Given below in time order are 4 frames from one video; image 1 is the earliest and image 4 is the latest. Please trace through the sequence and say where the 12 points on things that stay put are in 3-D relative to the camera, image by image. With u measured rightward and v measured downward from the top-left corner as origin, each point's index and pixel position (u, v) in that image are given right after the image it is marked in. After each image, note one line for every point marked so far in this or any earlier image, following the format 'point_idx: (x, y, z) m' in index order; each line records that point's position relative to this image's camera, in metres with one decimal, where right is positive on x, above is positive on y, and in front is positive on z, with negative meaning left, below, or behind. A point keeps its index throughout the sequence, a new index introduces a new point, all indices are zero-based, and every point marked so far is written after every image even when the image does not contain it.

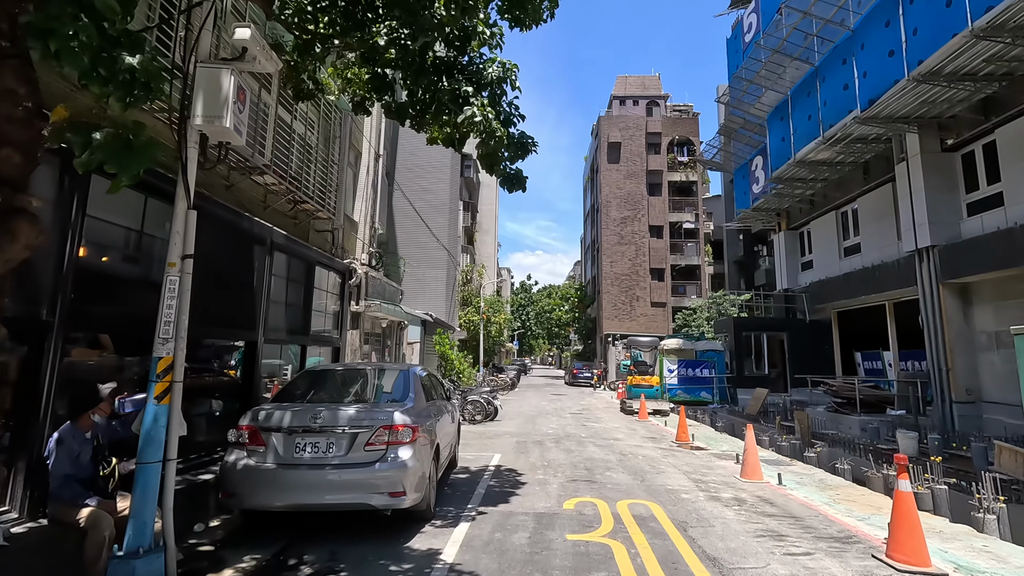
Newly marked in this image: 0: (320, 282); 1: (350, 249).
0: (-2.9, +0.1, +8.2) m
1: (-3.2, +0.7, +10.6) m
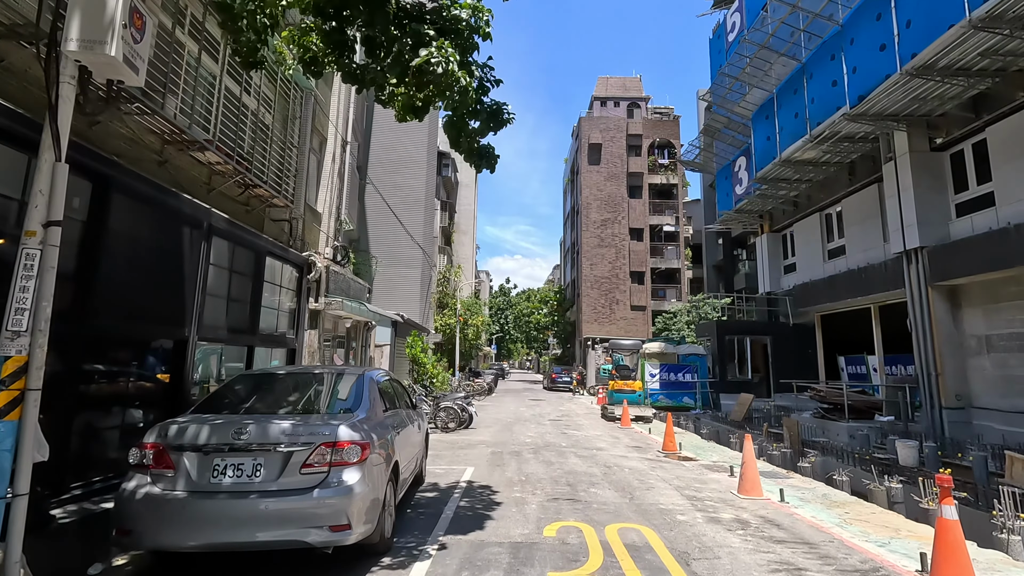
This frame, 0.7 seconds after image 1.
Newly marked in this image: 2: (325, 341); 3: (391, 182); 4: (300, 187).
0: (-3.3, +0.2, +7.4) m
1: (-3.6, +0.8, +9.8) m
2: (-3.1, -0.9, +8.9) m
3: (-4.5, +3.9, +19.8) m
4: (-3.5, +1.7, +9.1) m
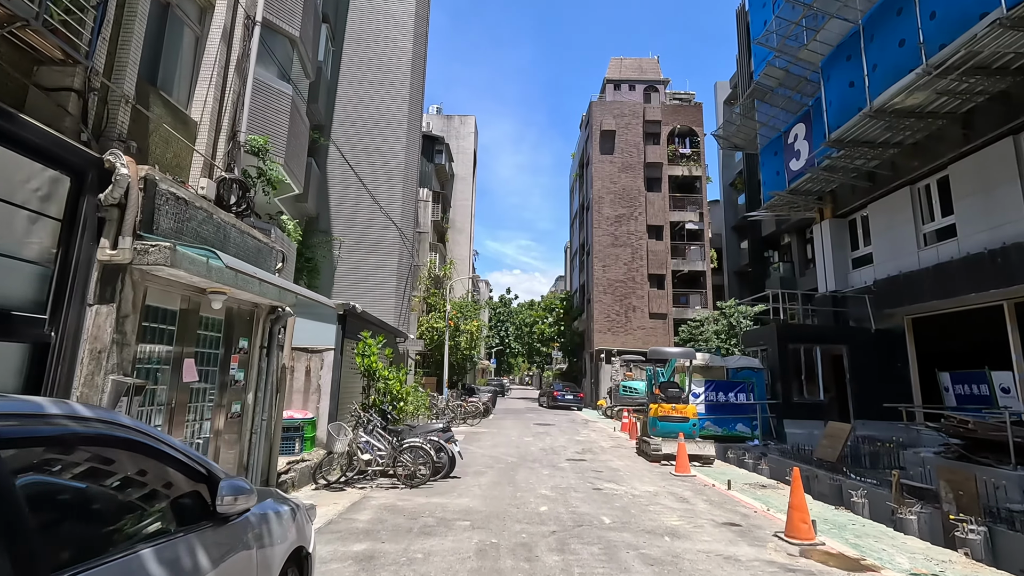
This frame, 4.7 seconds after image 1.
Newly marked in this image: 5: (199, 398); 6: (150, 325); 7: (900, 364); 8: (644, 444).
0: (-3.2, +0.7, +3.1) m
1: (-3.5, +1.3, +5.6) m
2: (-3.0, -0.4, +4.7) m
3: (-4.4, +4.1, +15.7) m
4: (-3.5, +2.2, +4.9) m
5: (-3.0, -1.0, +5.2) m
6: (-3.0, -0.3, +4.6) m
7: (+10.3, -2.0, +14.5) m
8: (+2.6, -3.1, +10.9) m
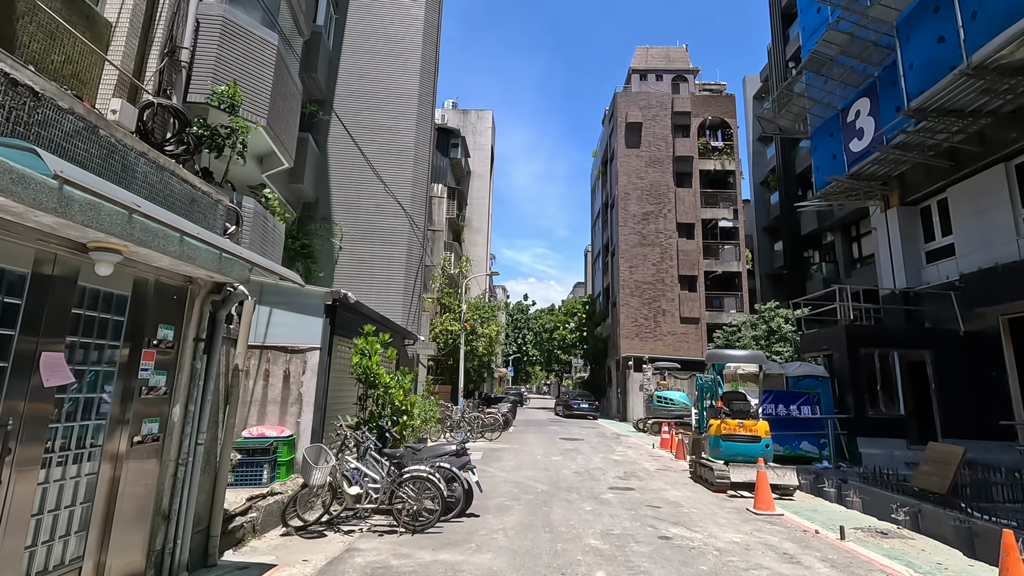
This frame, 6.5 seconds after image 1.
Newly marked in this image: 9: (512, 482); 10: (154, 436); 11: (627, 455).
0: (-2.9, +1.0, +1.3) m
1: (-3.2, +1.5, +3.8) m
2: (-2.7, -0.1, +2.9) m
3: (-3.8, +4.2, +14.0) m
4: (-3.2, +2.4, +3.1) m
5: (-2.7, -0.8, +3.4) m
6: (-2.7, -0.1, +2.8) m
7: (+10.9, -1.8, +12.2) m
8: (+3.1, -2.9, +8.9) m
9: (0.0, -3.0, +8.5) m
10: (-2.6, -1.1, +4.0) m
11: (+2.6, -3.8, +12.4) m
